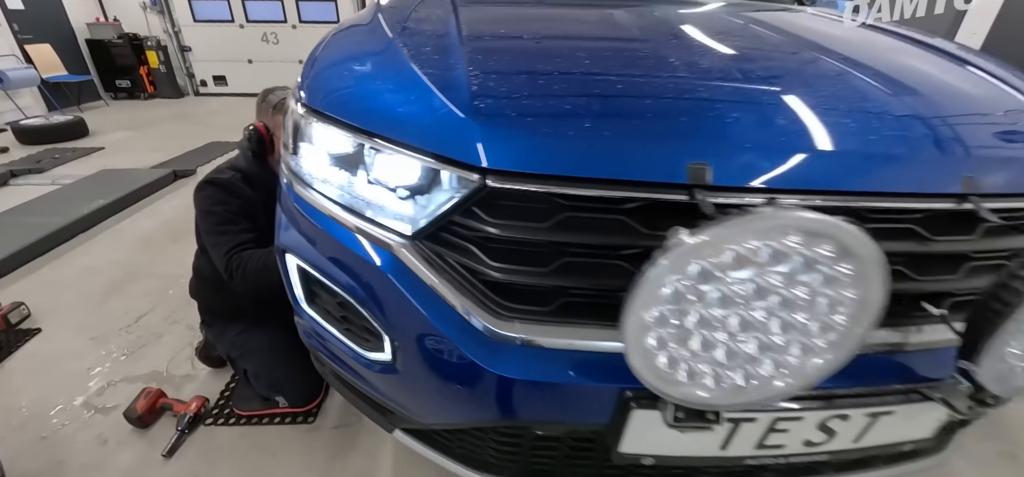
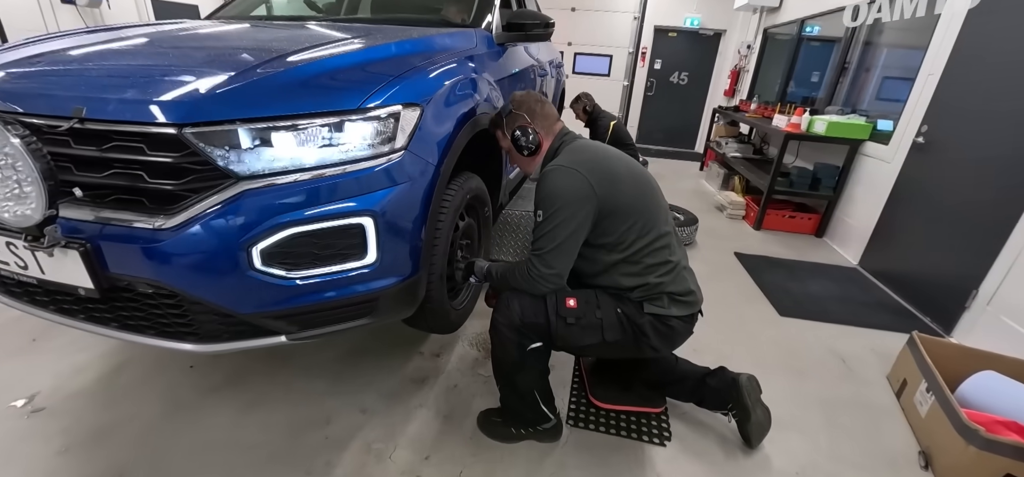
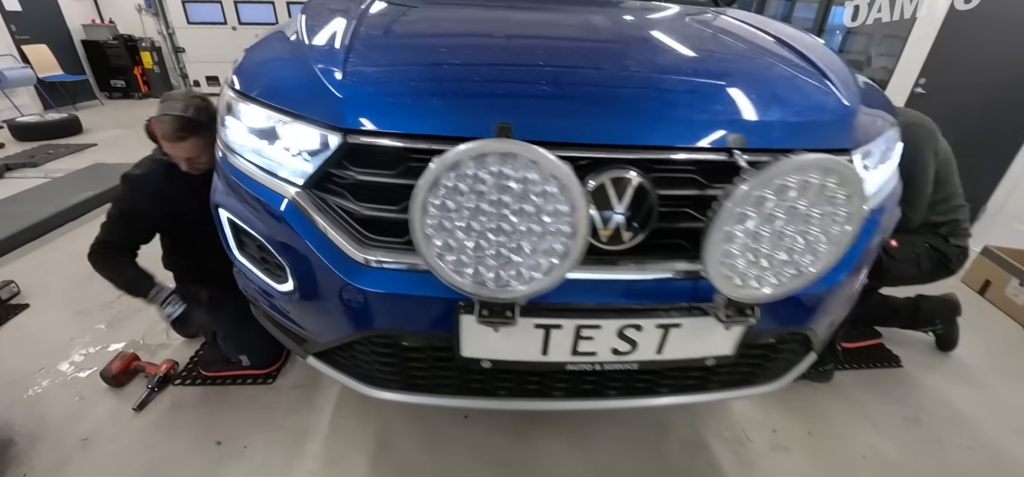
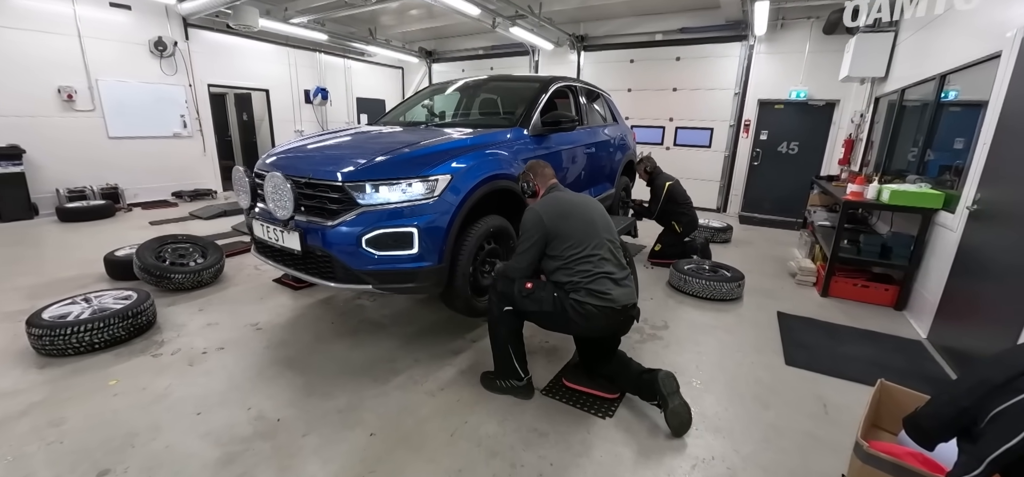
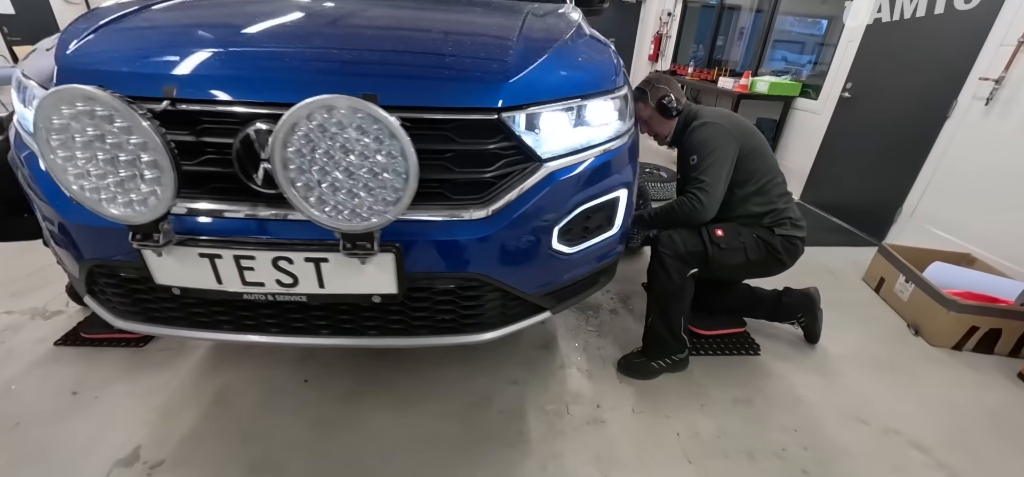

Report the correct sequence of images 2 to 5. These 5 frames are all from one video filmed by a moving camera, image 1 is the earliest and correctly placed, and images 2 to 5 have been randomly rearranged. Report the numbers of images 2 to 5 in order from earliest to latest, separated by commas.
3, 5, 2, 4
